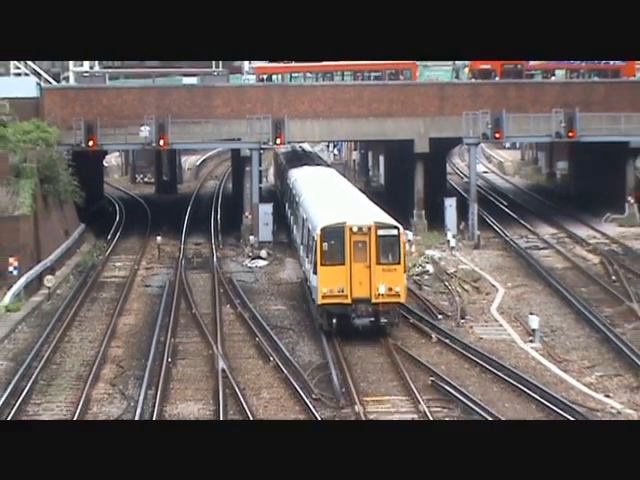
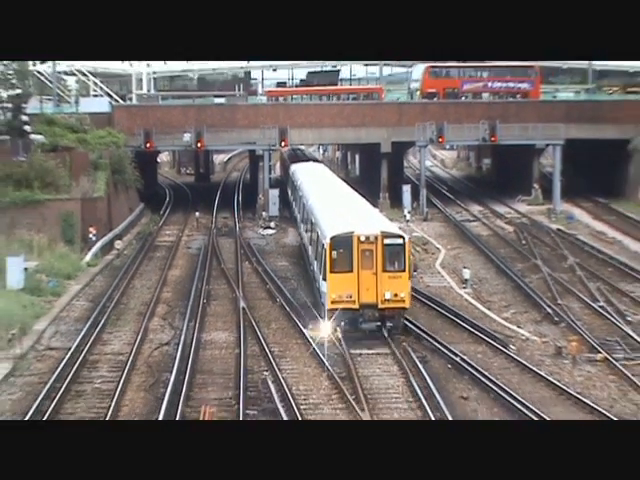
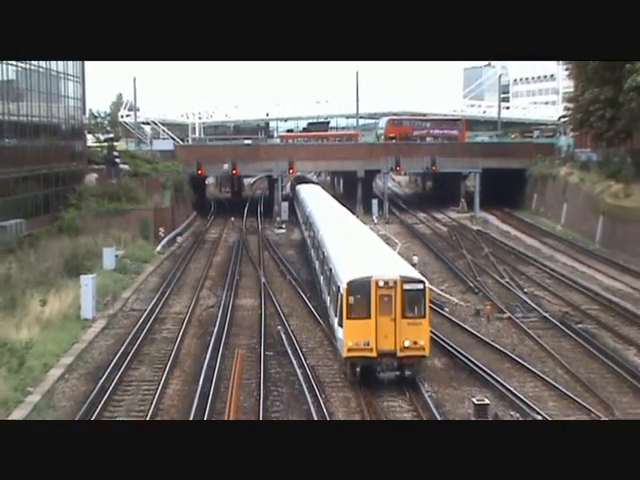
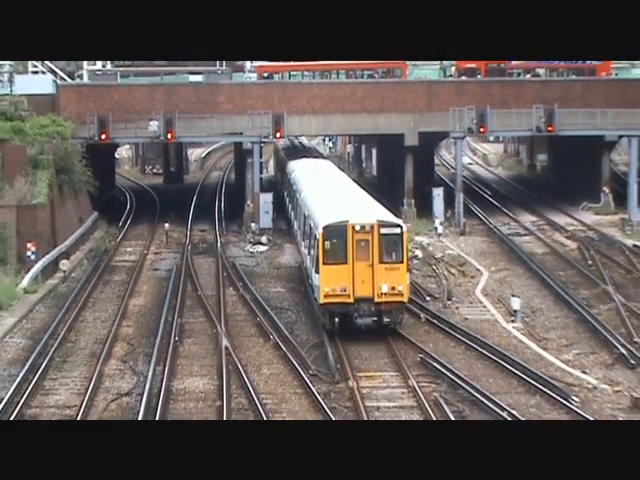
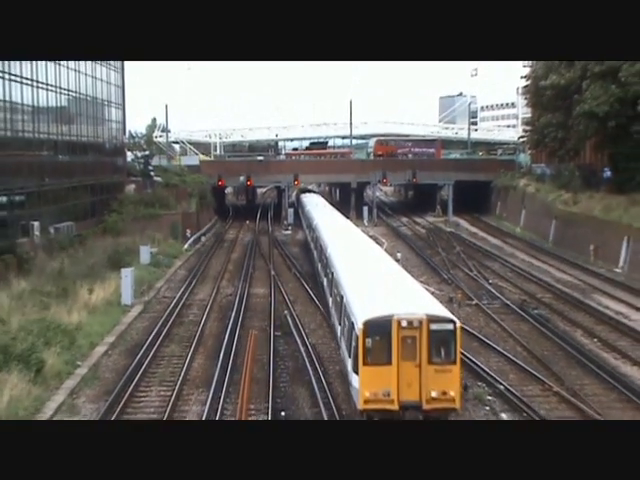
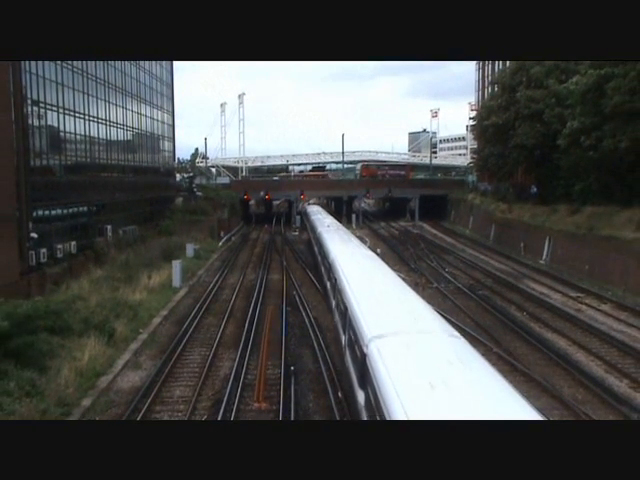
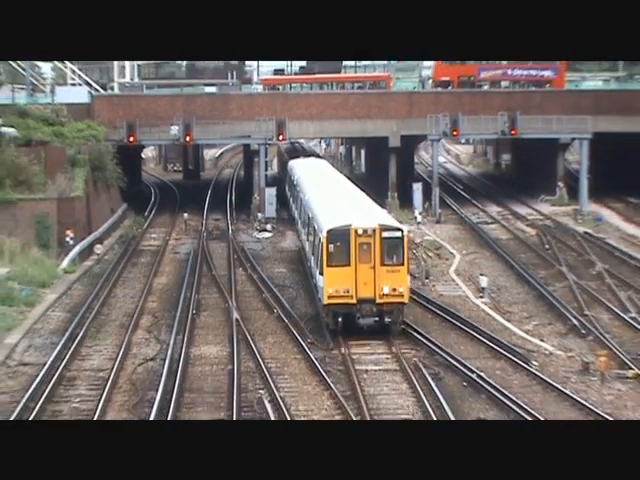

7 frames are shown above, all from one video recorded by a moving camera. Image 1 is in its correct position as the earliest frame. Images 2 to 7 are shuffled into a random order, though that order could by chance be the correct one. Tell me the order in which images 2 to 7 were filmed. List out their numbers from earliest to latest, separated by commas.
4, 7, 2, 3, 5, 6
